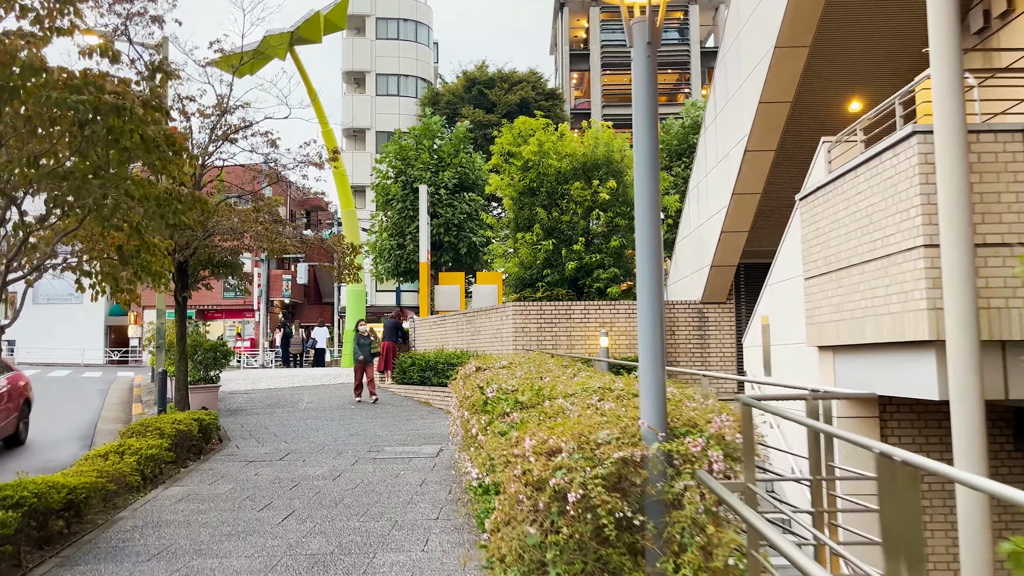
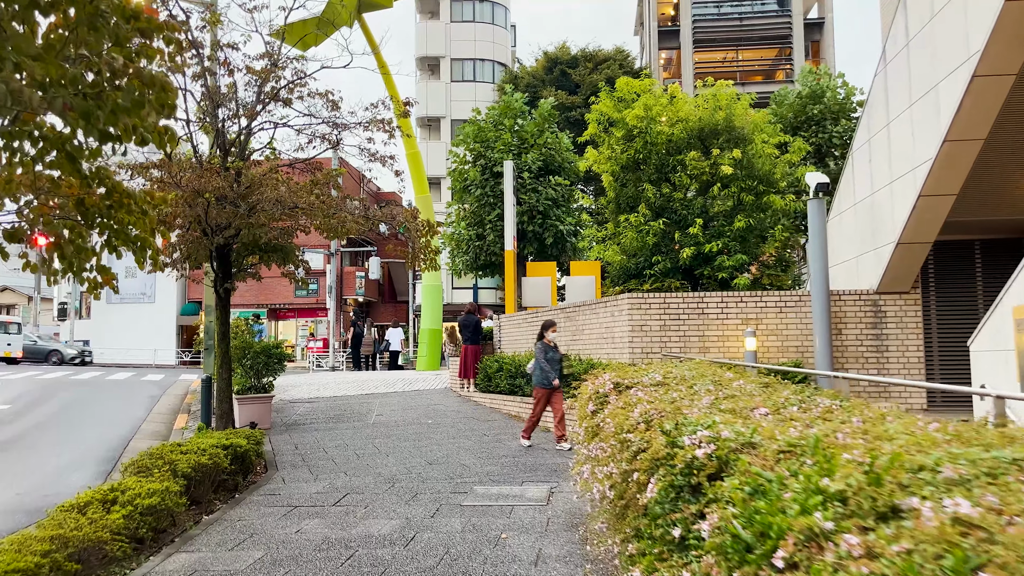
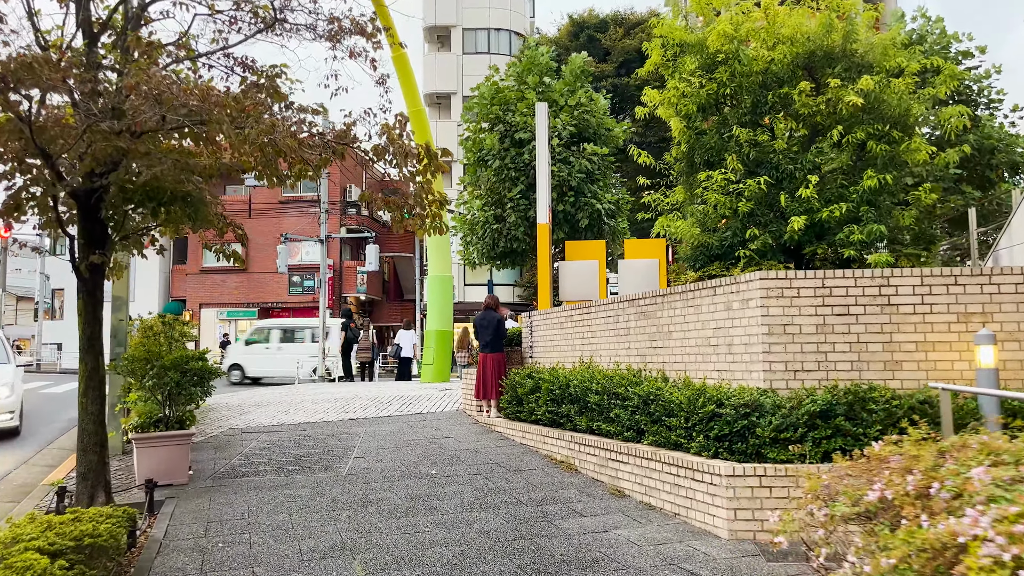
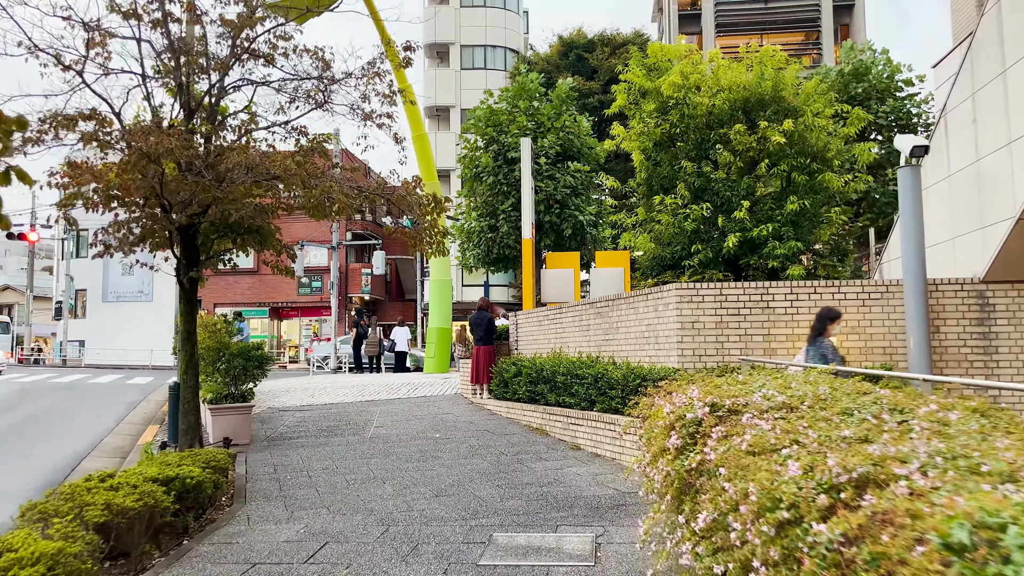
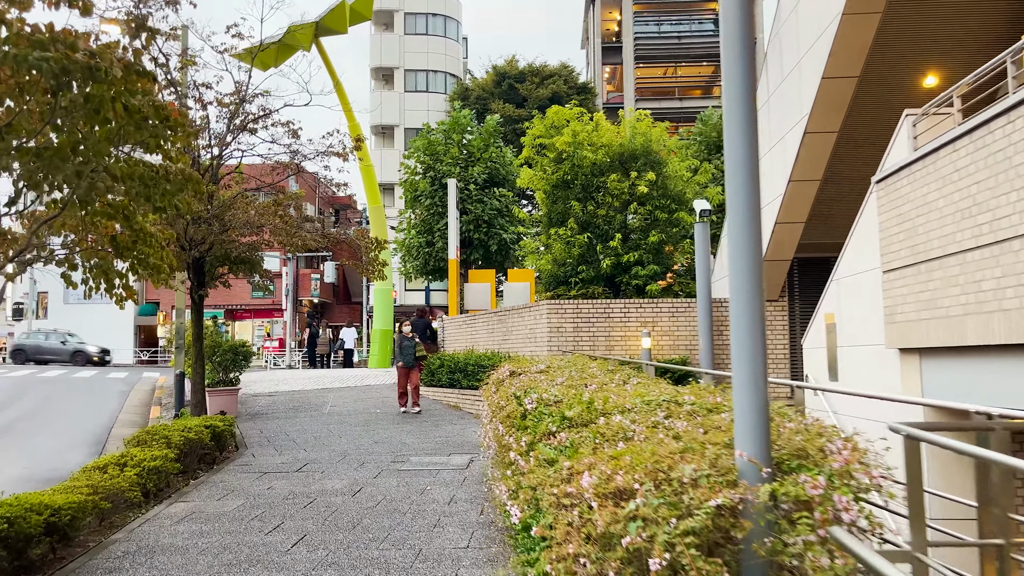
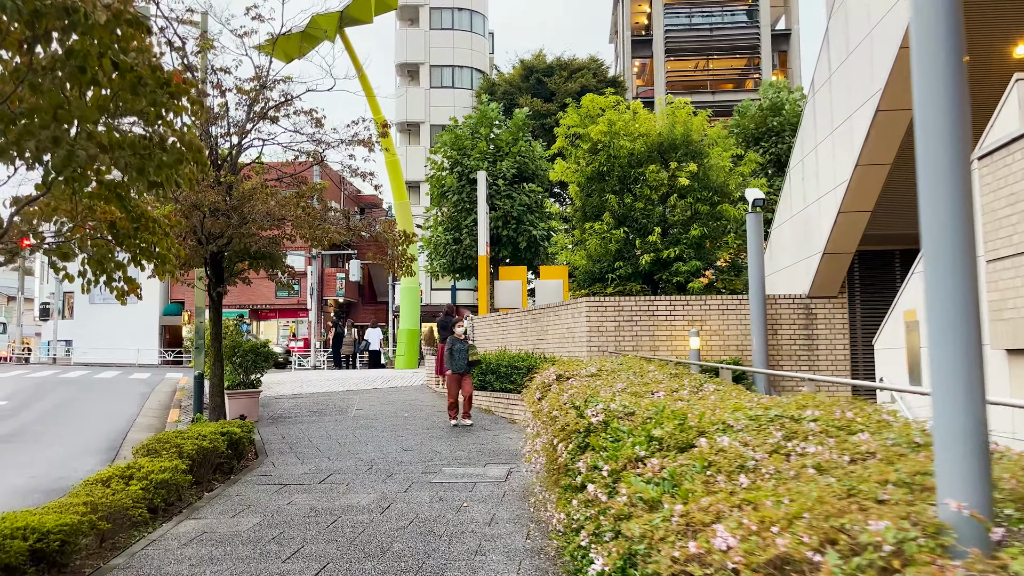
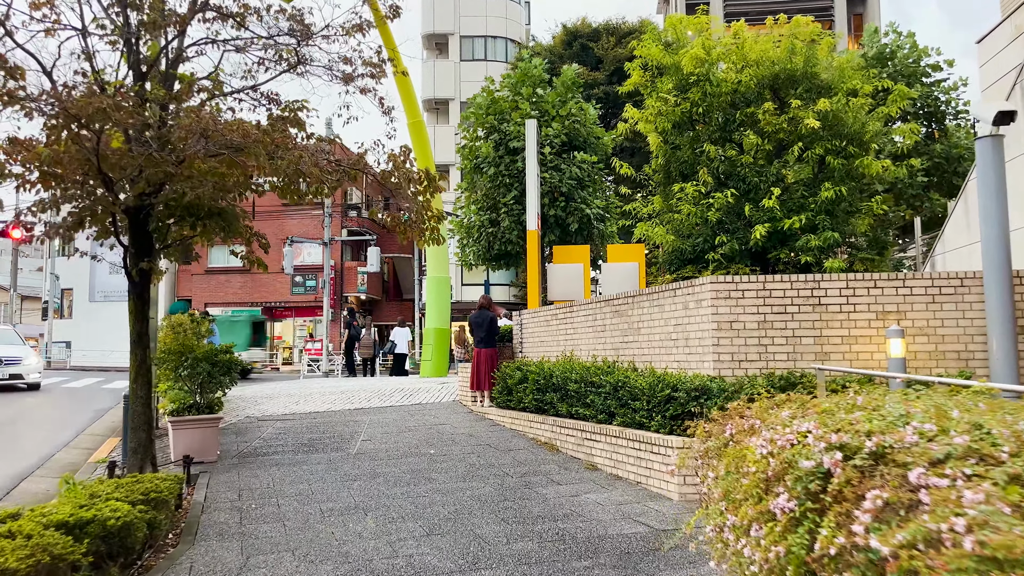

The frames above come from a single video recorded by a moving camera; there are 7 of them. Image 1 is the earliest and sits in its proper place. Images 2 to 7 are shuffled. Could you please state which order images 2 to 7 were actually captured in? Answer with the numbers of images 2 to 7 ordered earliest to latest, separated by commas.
5, 6, 2, 4, 7, 3
